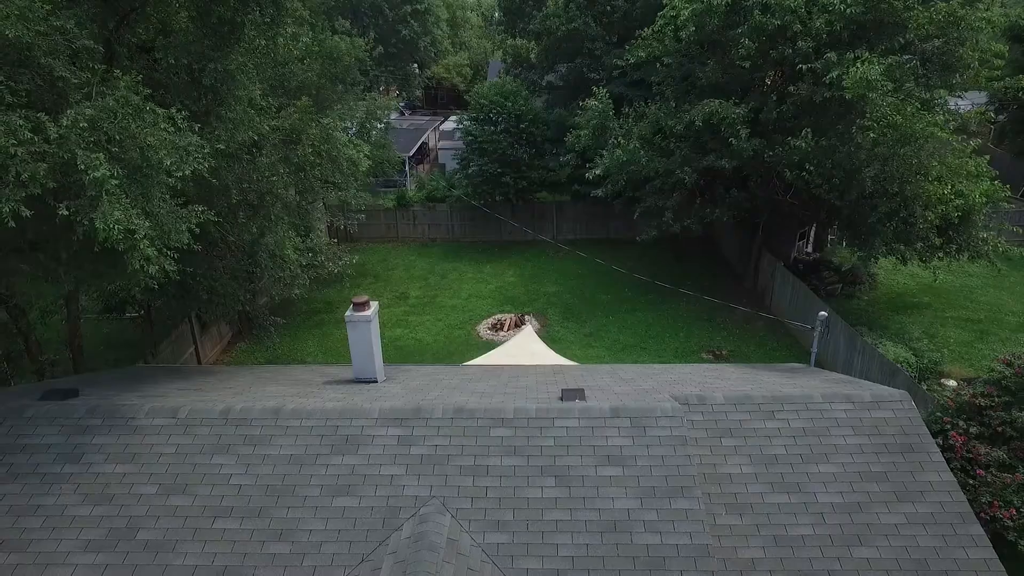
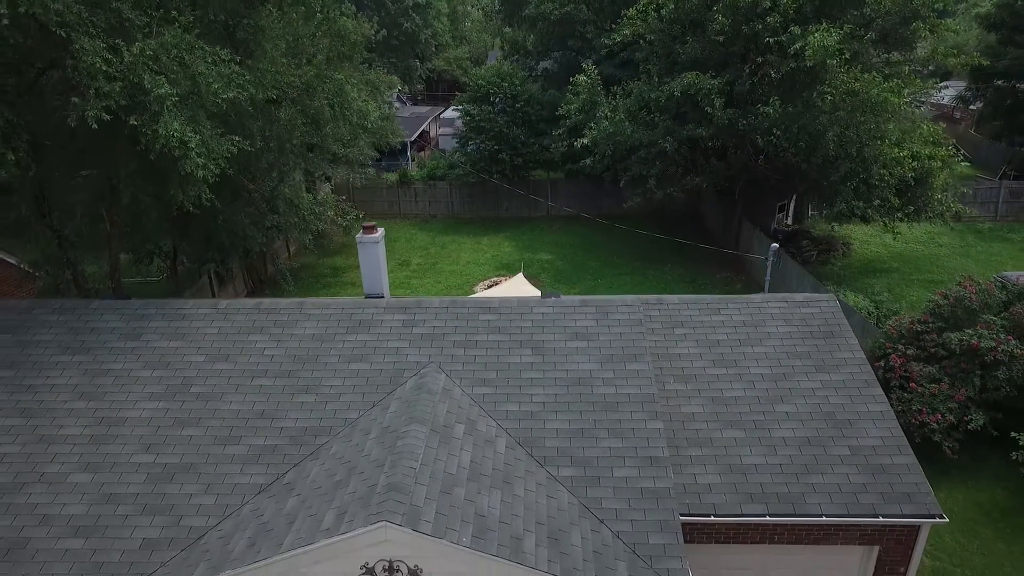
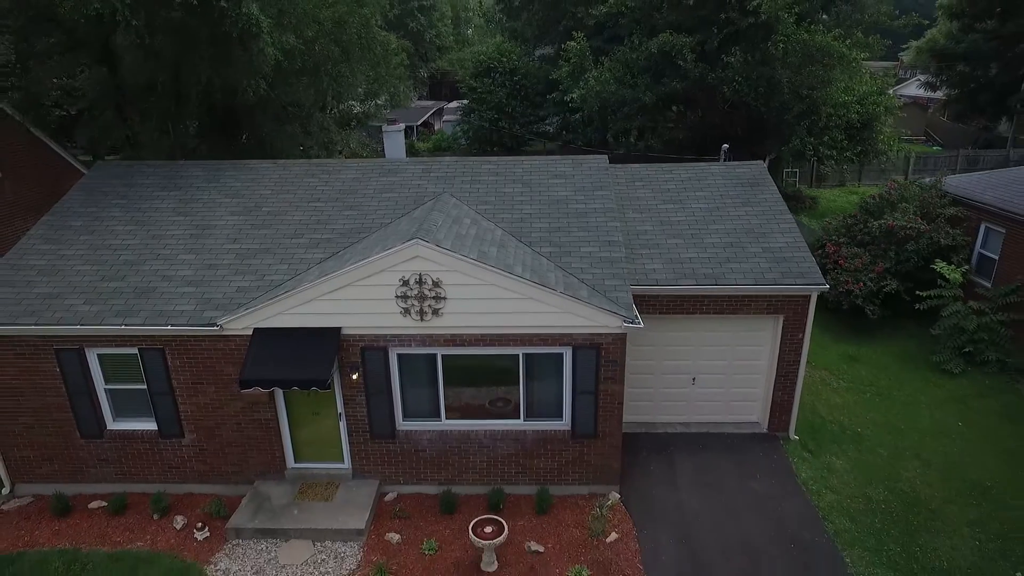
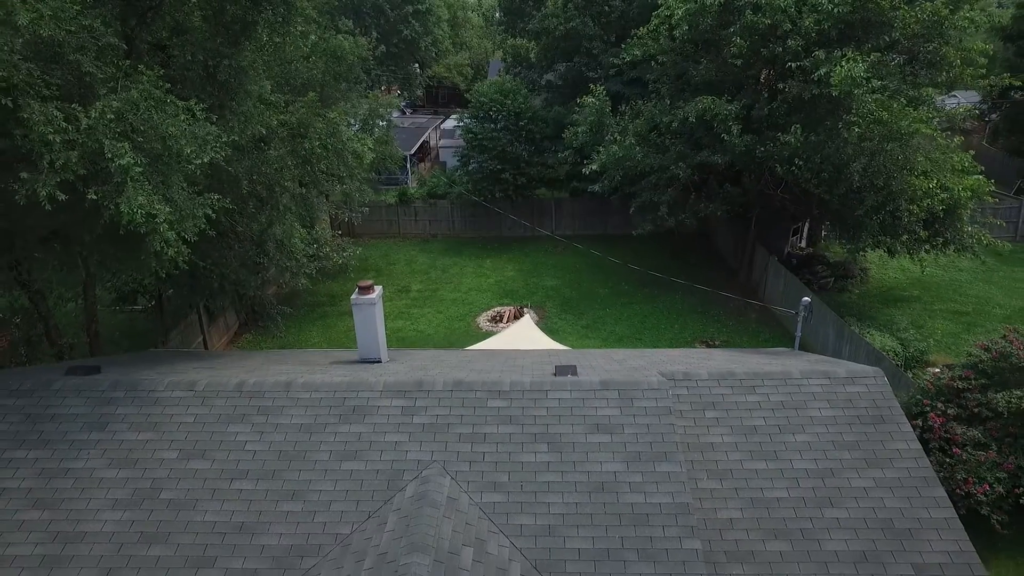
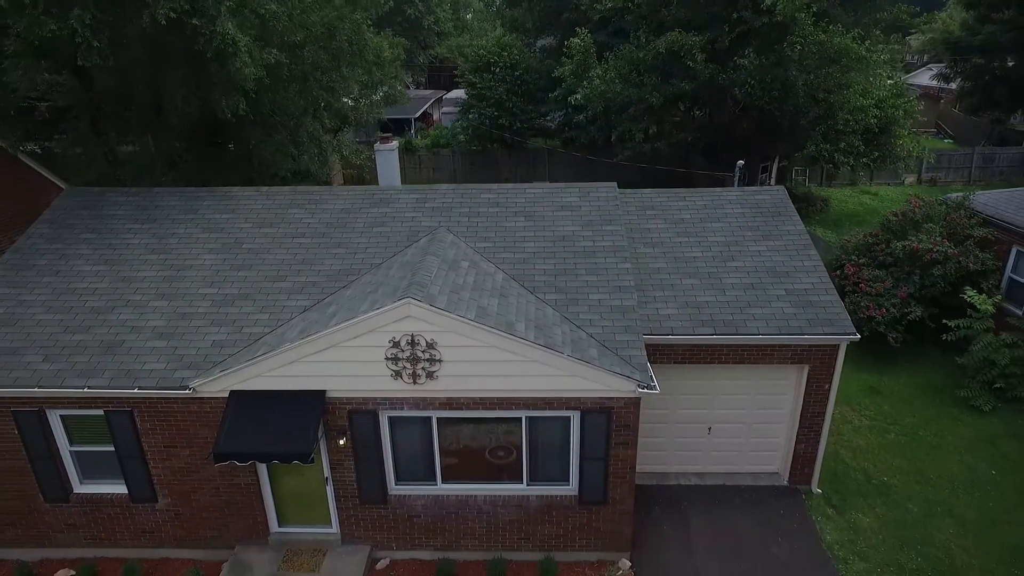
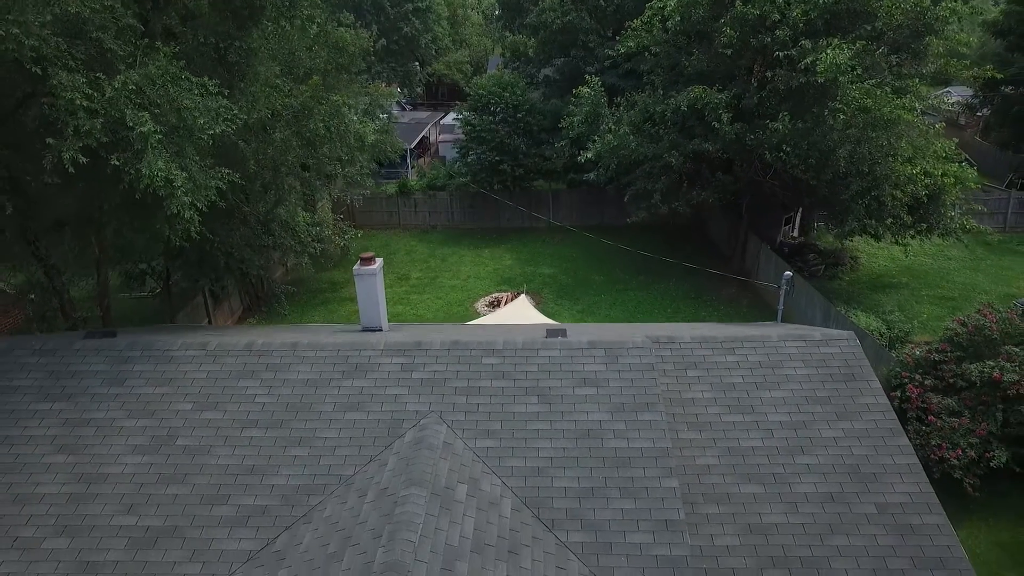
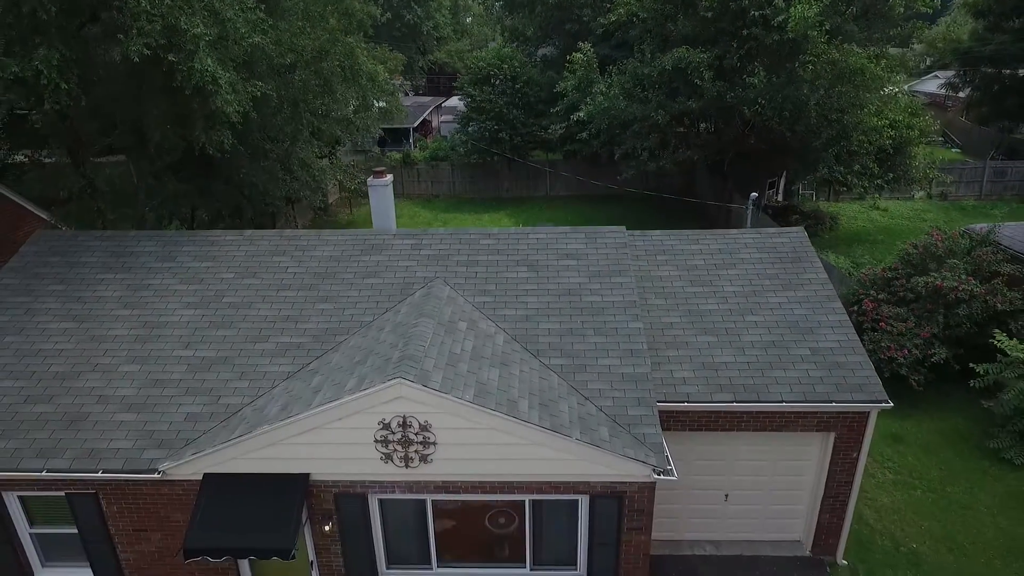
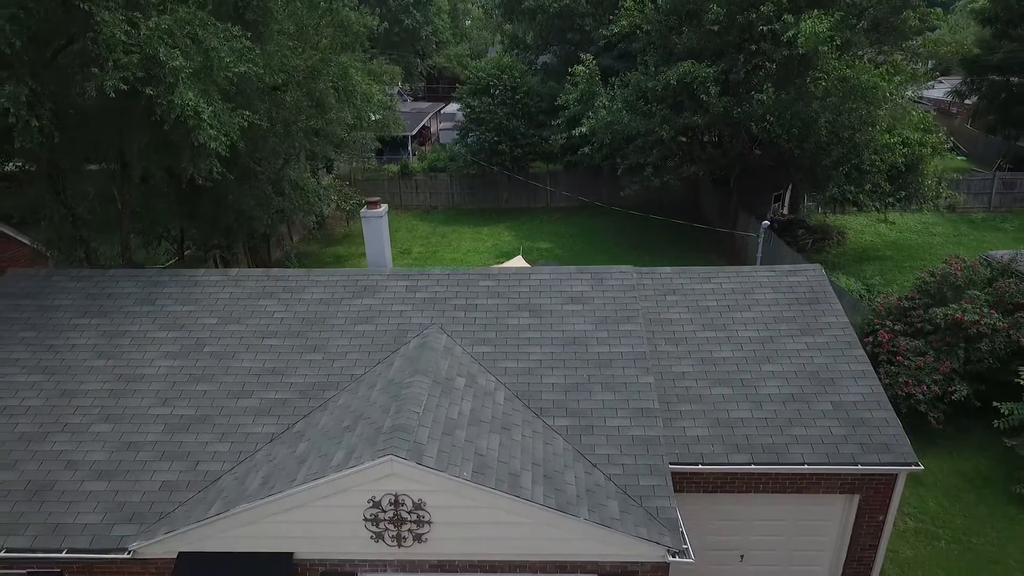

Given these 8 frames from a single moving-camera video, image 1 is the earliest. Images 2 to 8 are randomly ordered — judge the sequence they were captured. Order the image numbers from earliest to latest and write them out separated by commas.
4, 6, 2, 8, 7, 5, 3
